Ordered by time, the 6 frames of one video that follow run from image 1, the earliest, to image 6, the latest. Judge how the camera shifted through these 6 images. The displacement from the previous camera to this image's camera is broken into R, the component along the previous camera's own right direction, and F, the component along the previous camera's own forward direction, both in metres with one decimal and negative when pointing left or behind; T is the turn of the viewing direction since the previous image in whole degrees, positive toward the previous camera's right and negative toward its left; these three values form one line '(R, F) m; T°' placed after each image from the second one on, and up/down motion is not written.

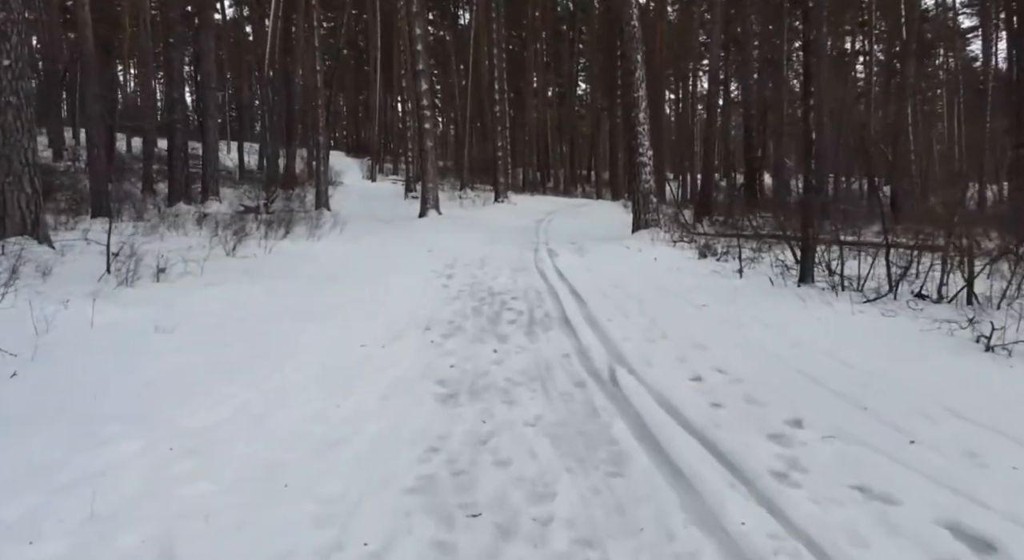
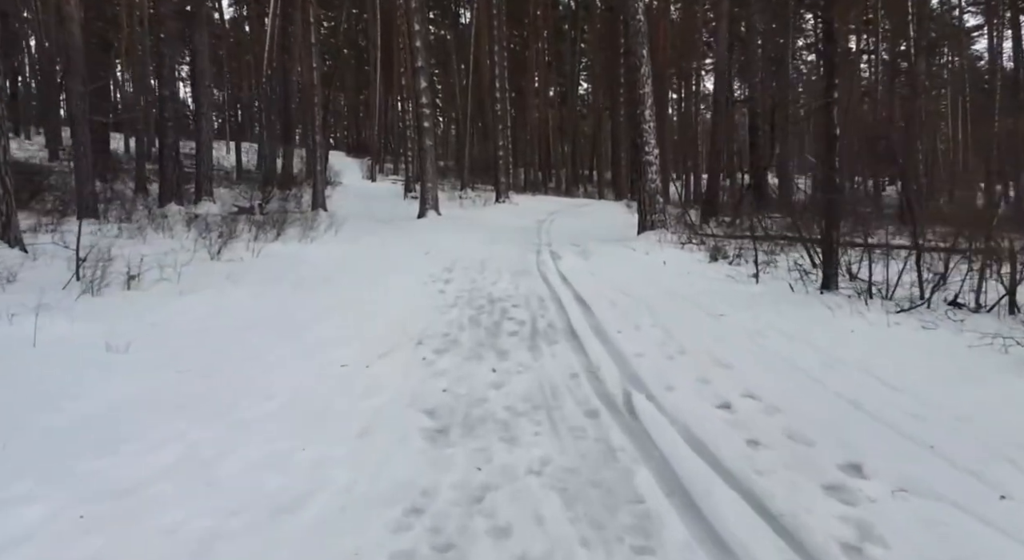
(0.0, +0.6) m; 0°
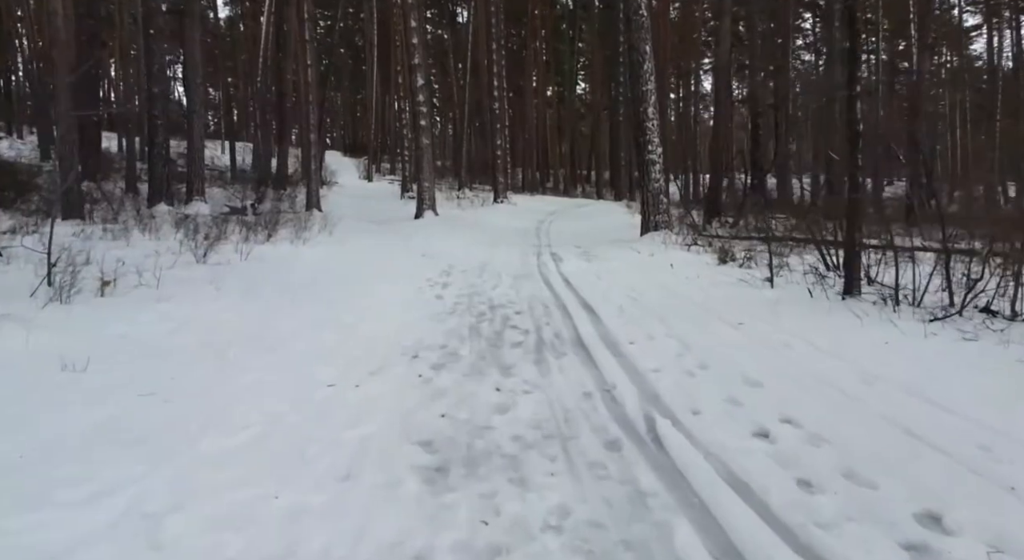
(-0.1, +0.5) m; 0°
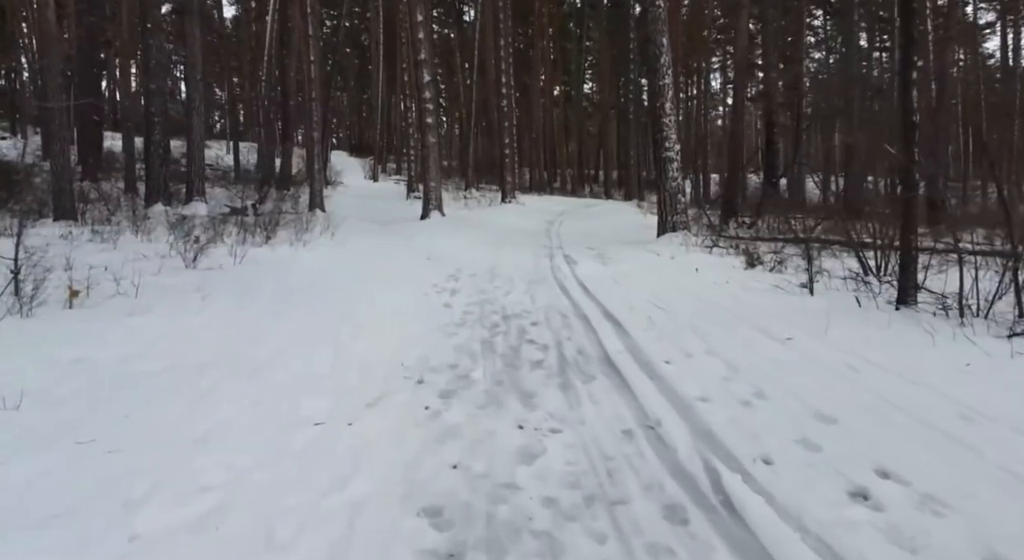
(-0.1, +0.7) m; -1°
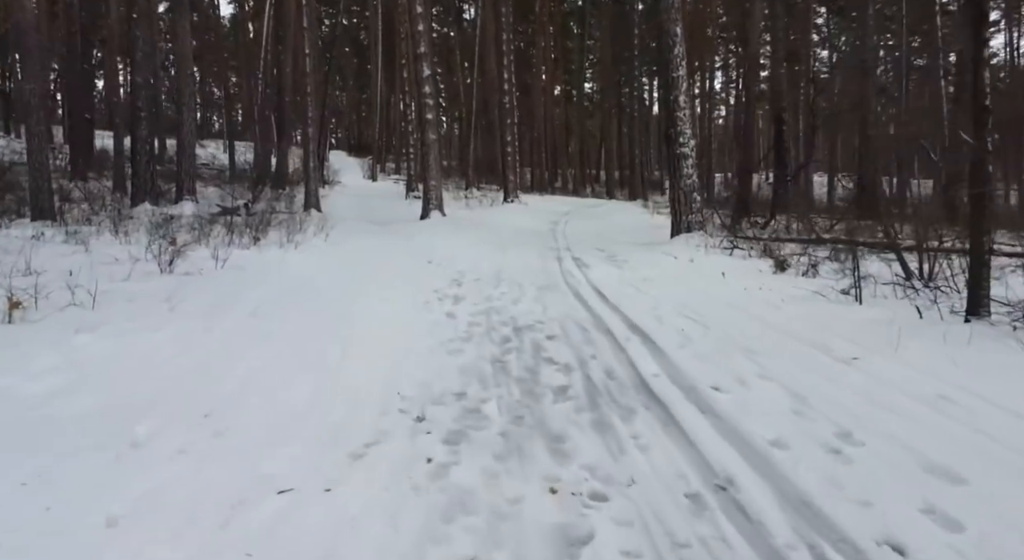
(-0.1, +0.8) m; 0°
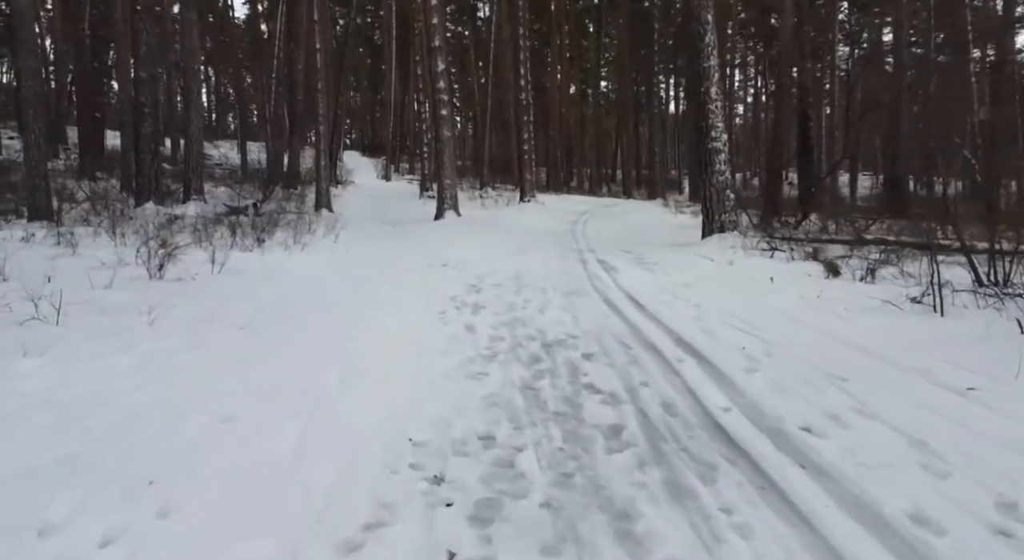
(-0.1, +0.8) m; -1°
